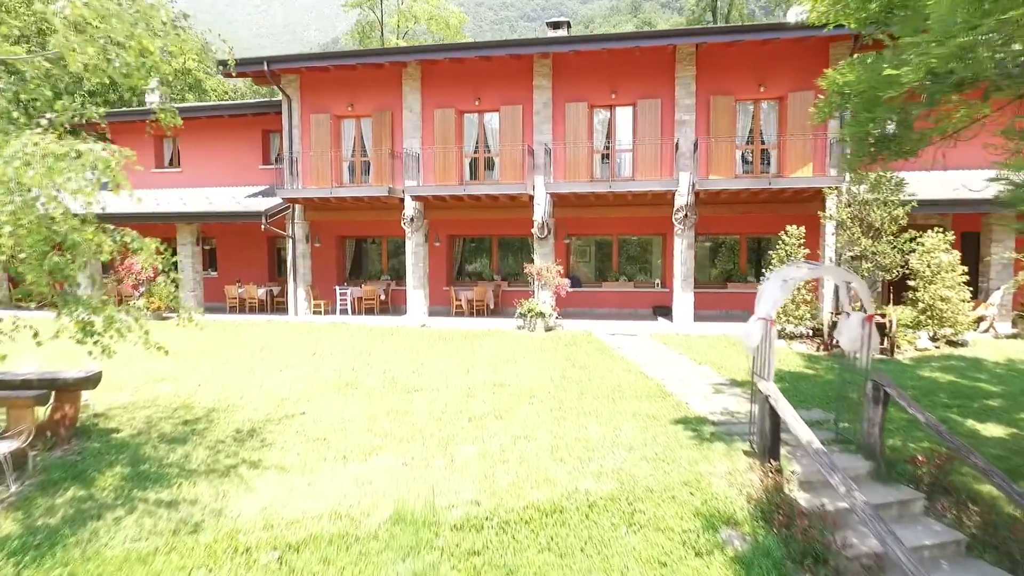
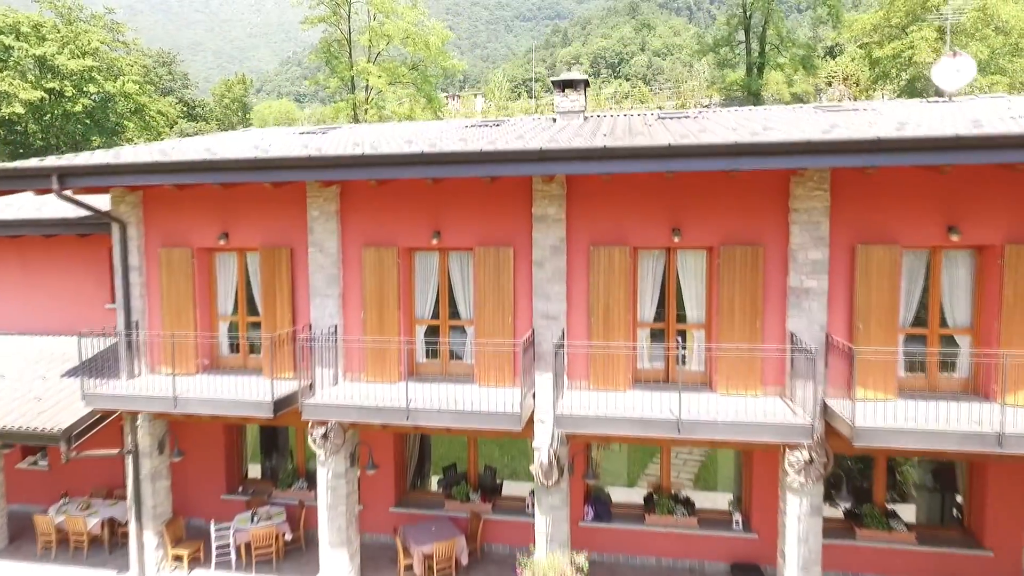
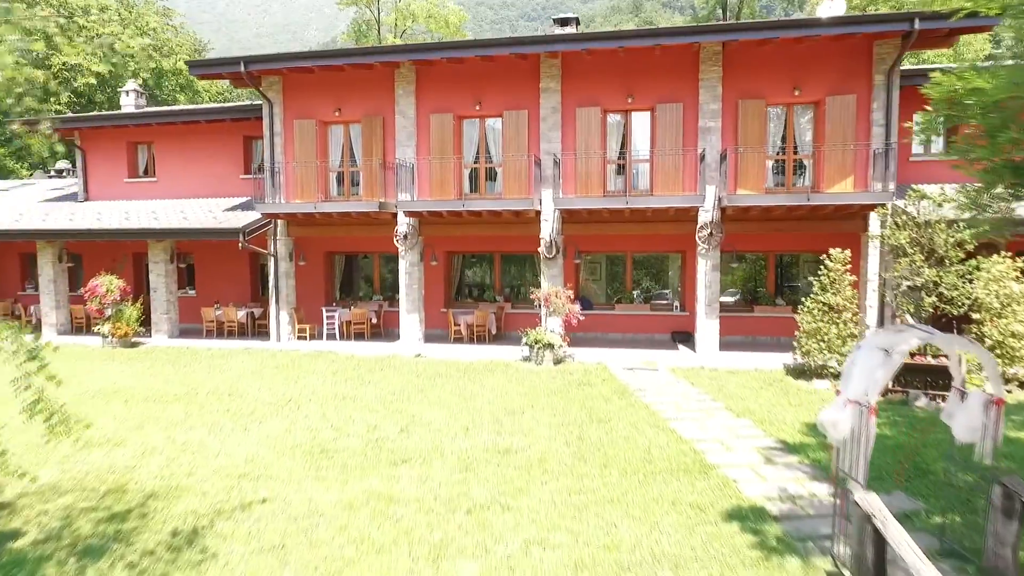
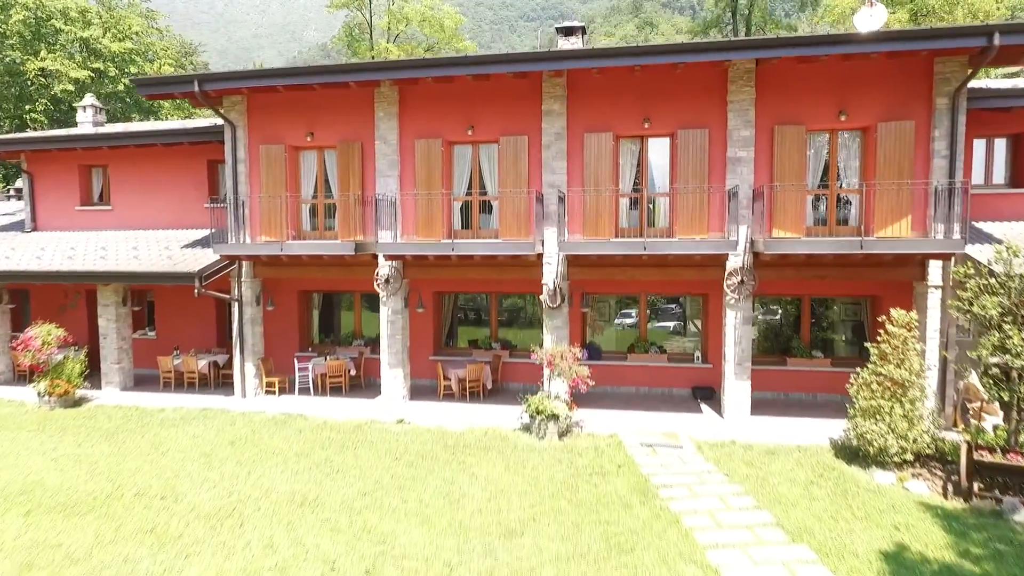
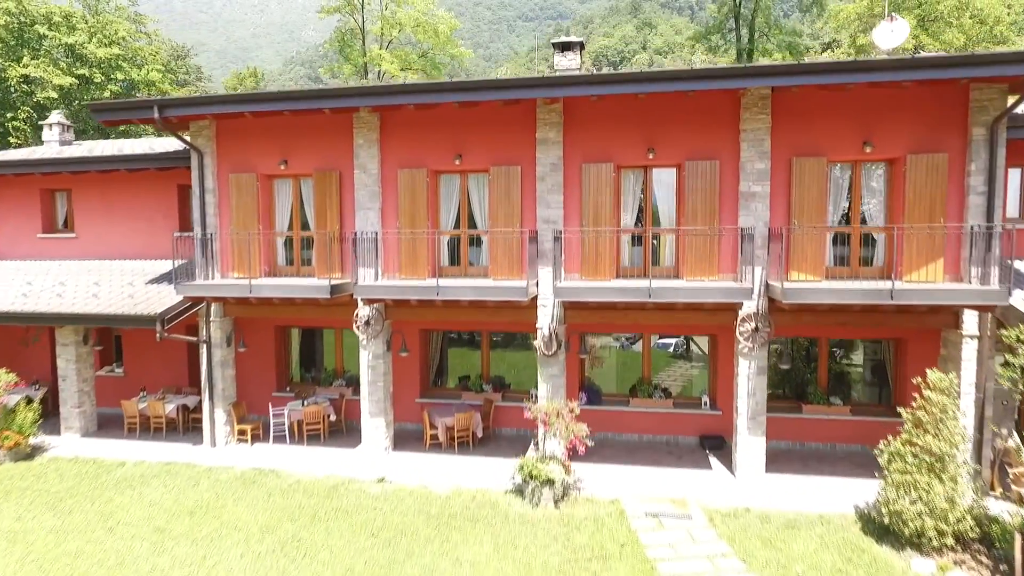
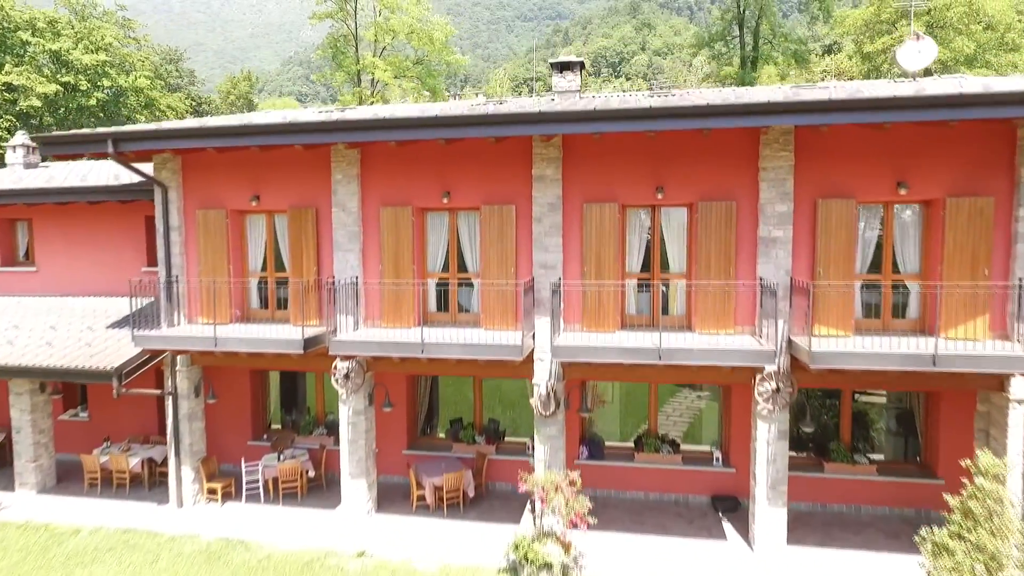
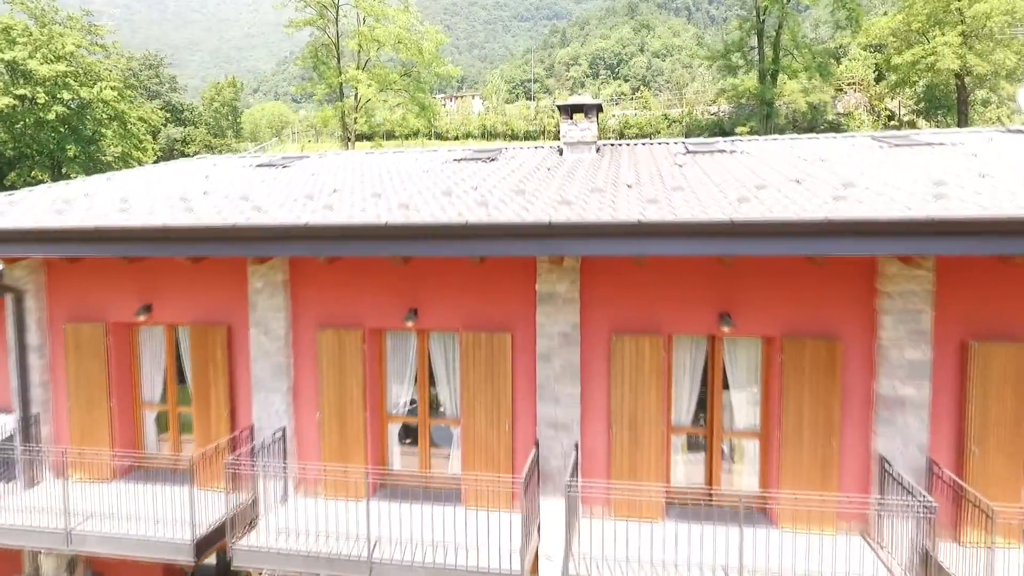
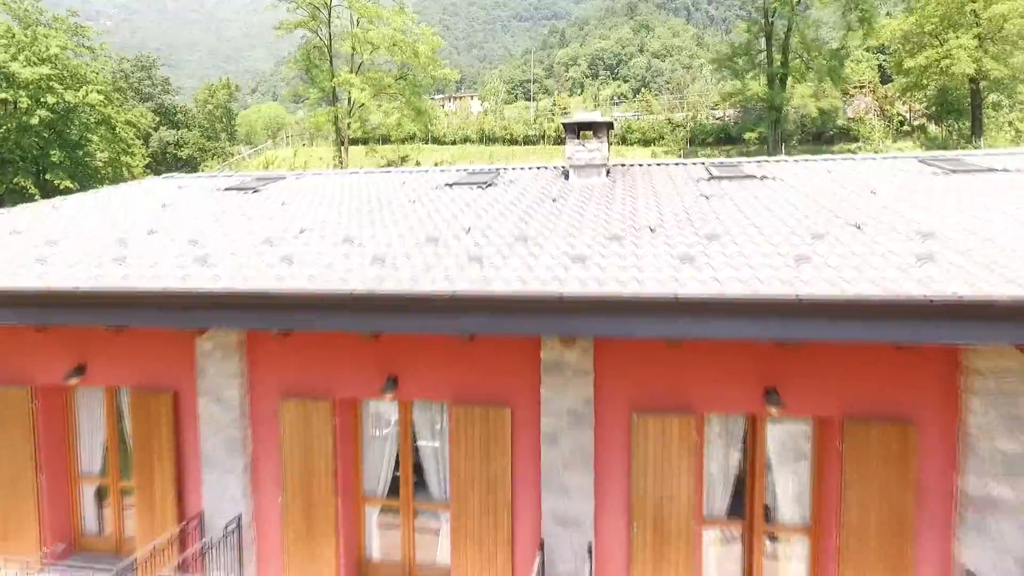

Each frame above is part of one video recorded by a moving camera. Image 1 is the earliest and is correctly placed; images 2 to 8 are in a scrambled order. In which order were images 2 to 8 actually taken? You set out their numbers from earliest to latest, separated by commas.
3, 4, 5, 6, 2, 7, 8
